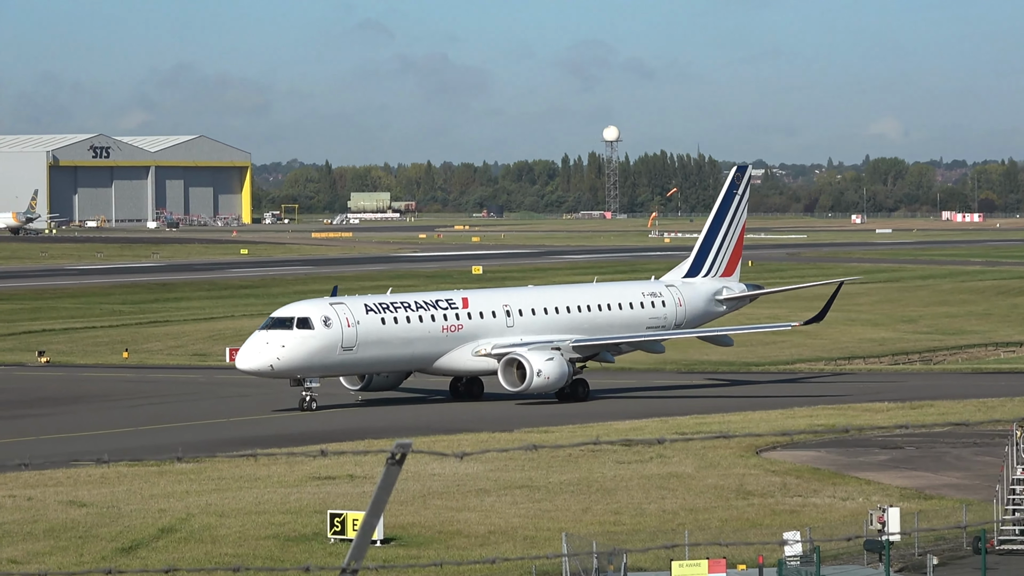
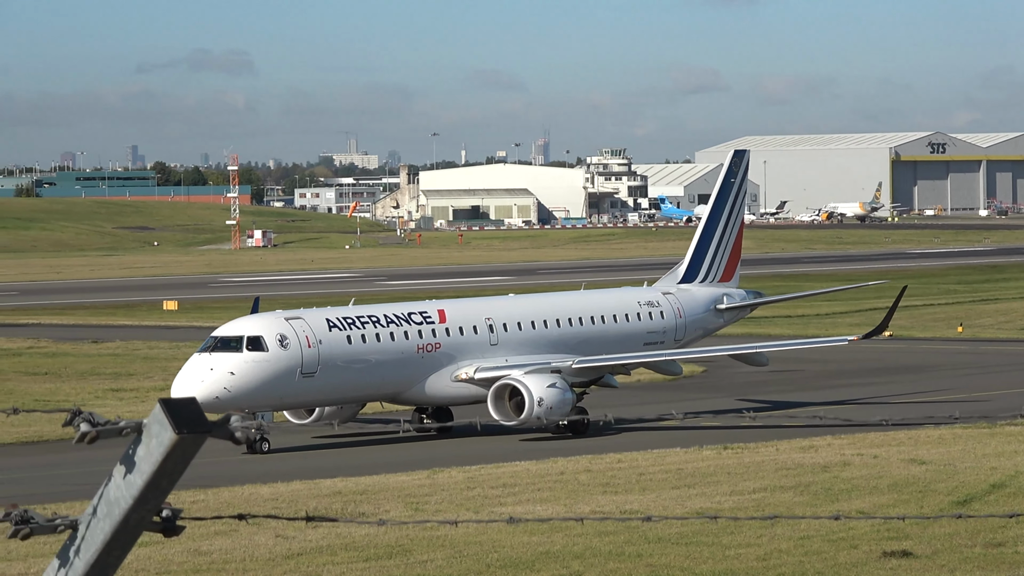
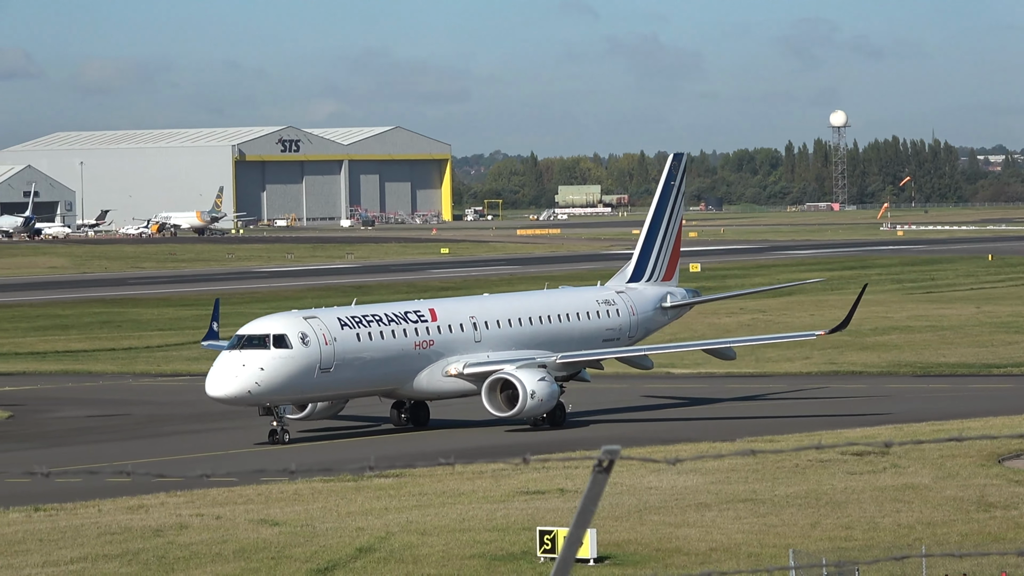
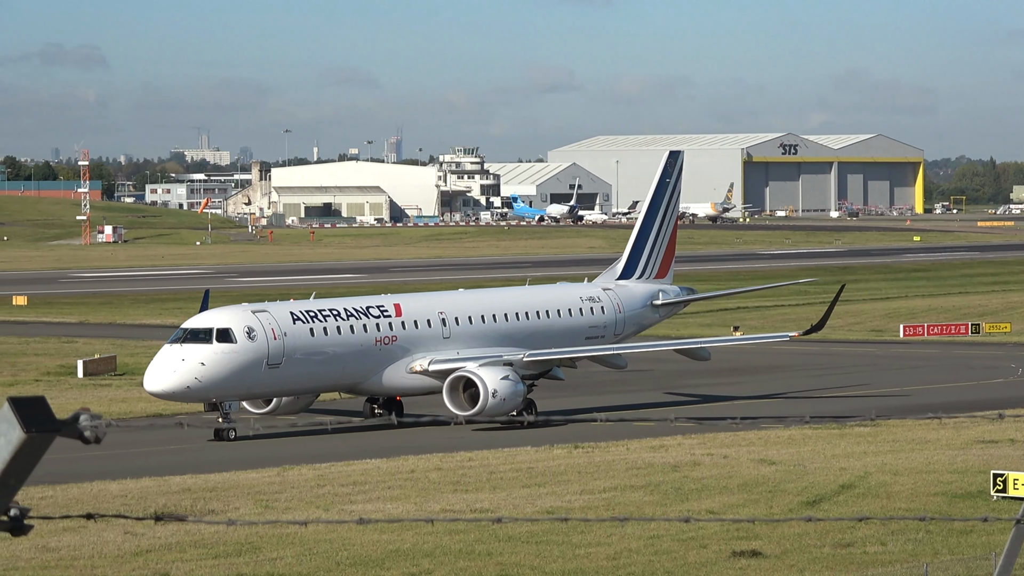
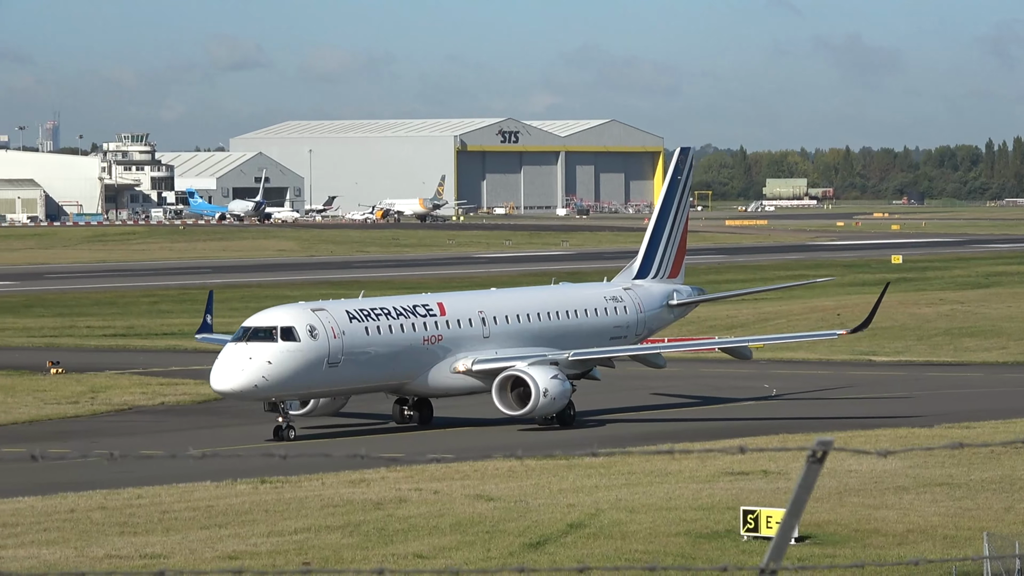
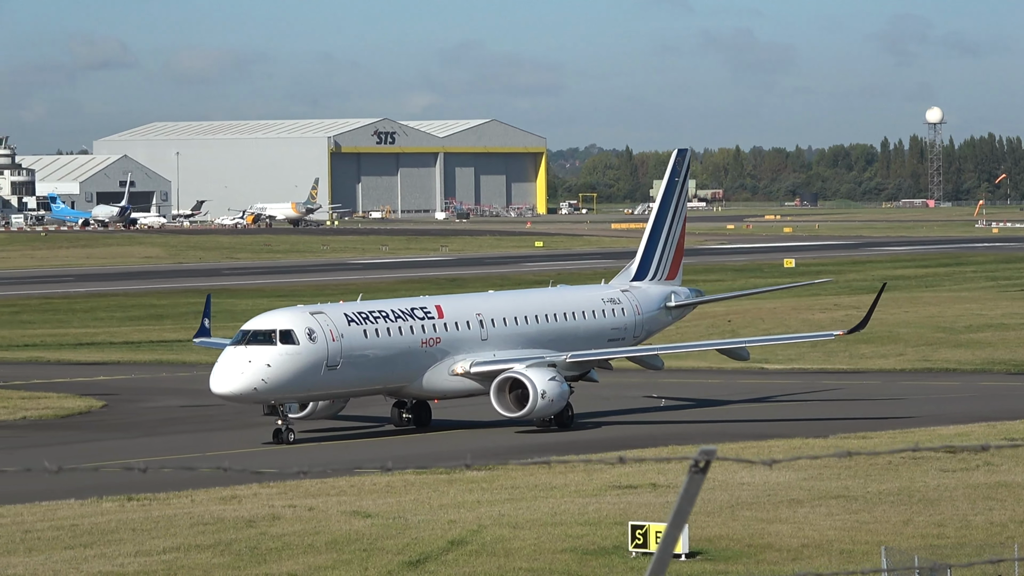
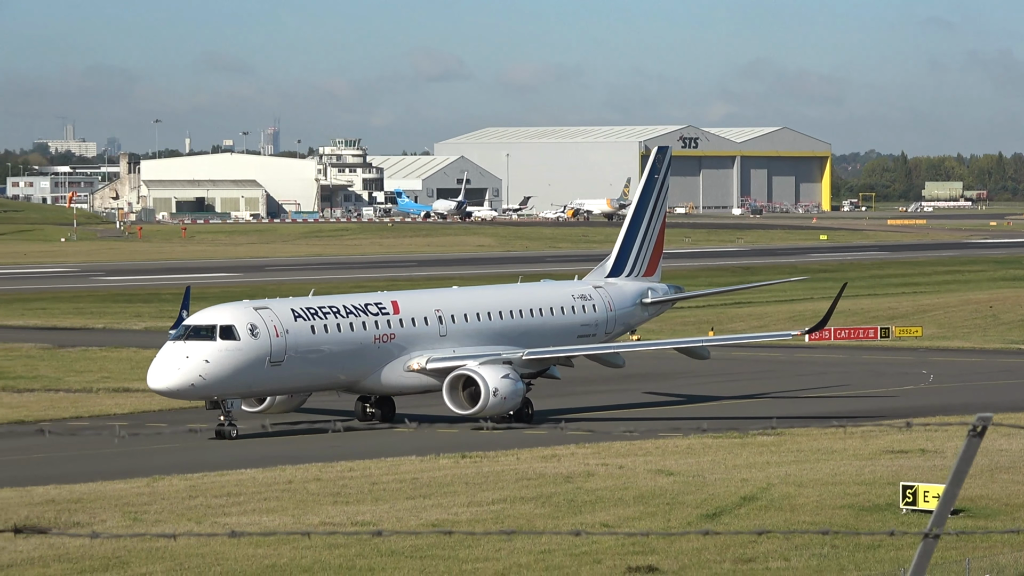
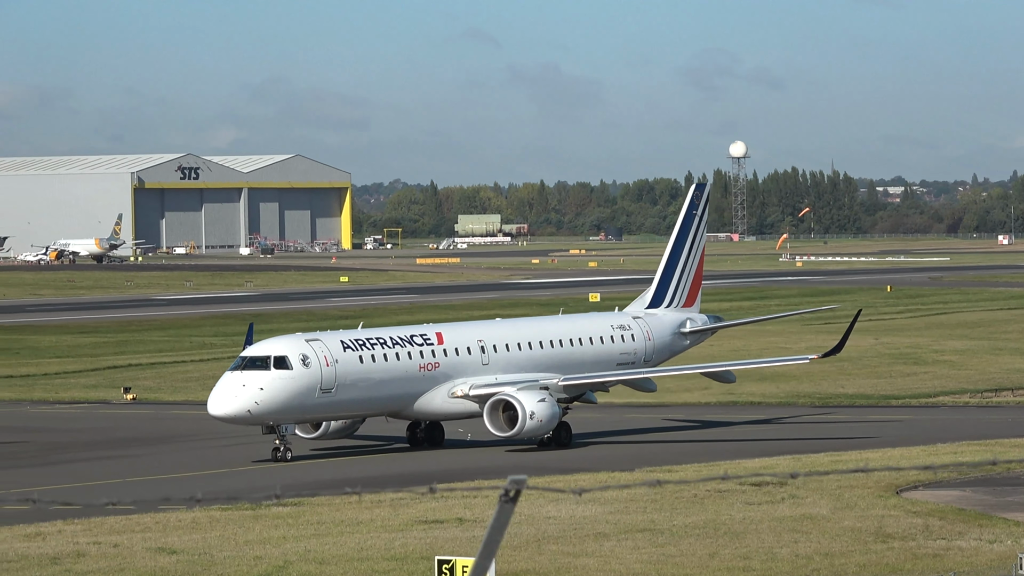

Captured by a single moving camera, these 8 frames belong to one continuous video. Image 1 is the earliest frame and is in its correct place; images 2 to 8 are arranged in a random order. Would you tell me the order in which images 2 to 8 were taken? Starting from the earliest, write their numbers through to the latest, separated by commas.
8, 3, 6, 5, 7, 4, 2
